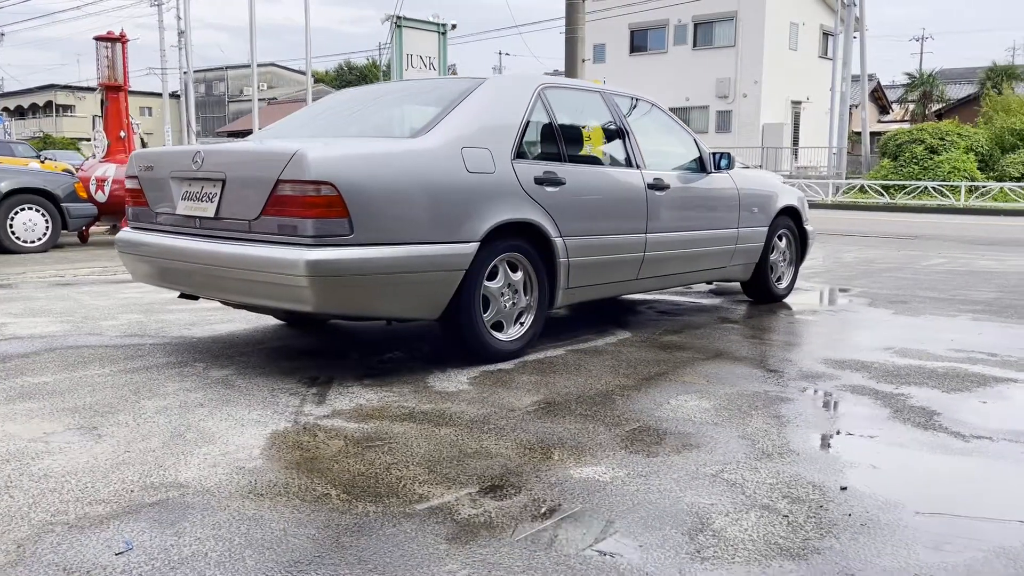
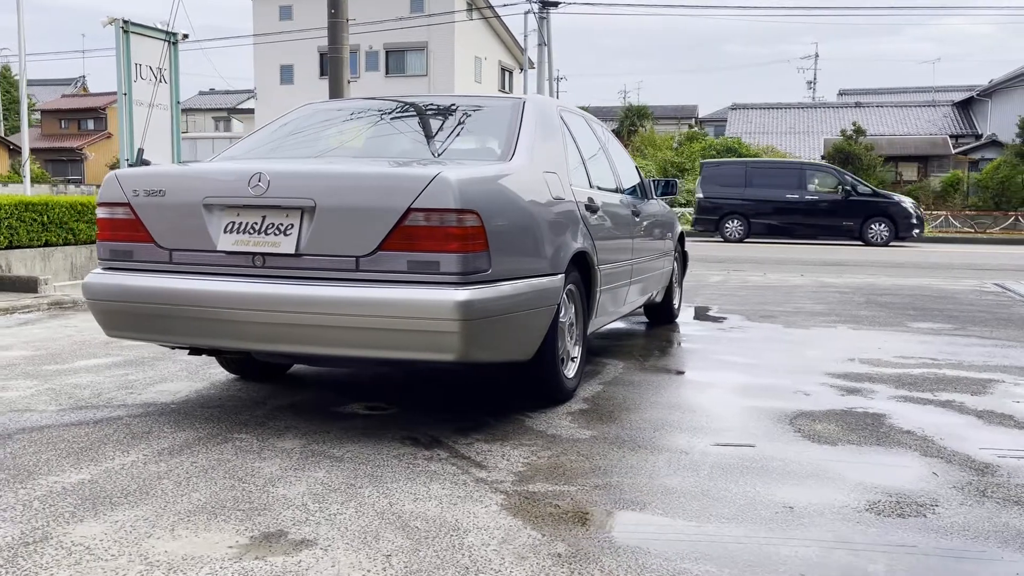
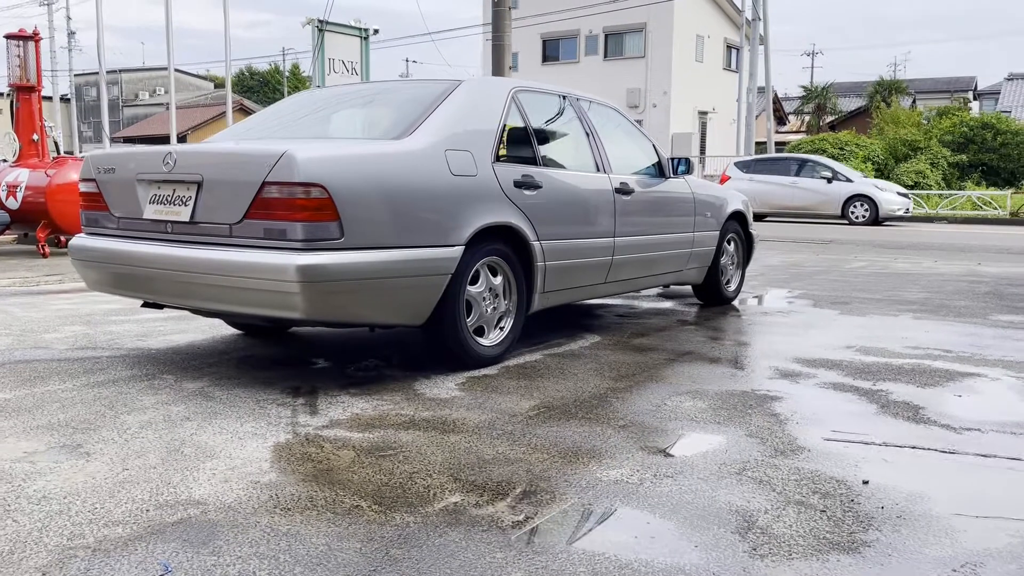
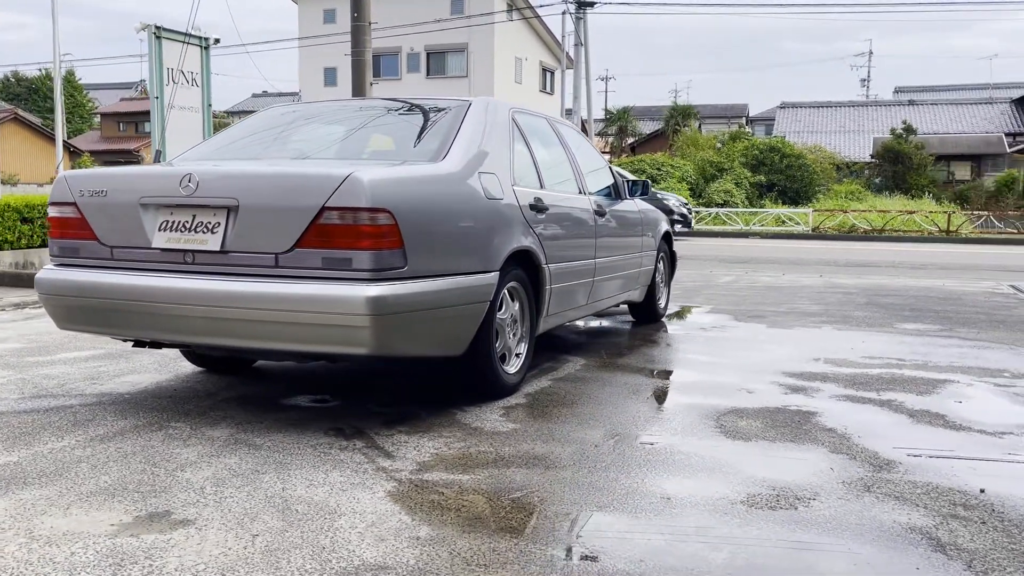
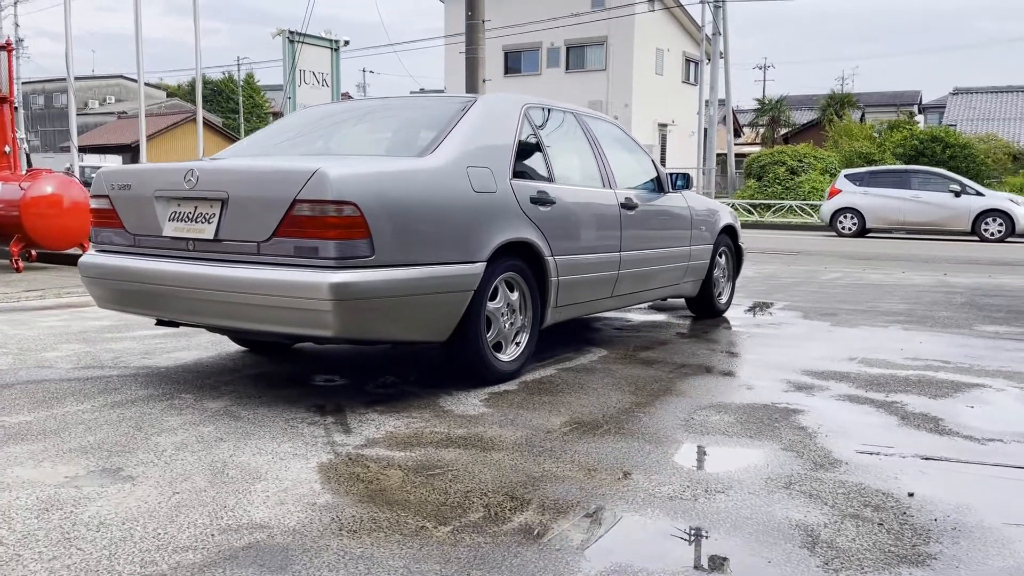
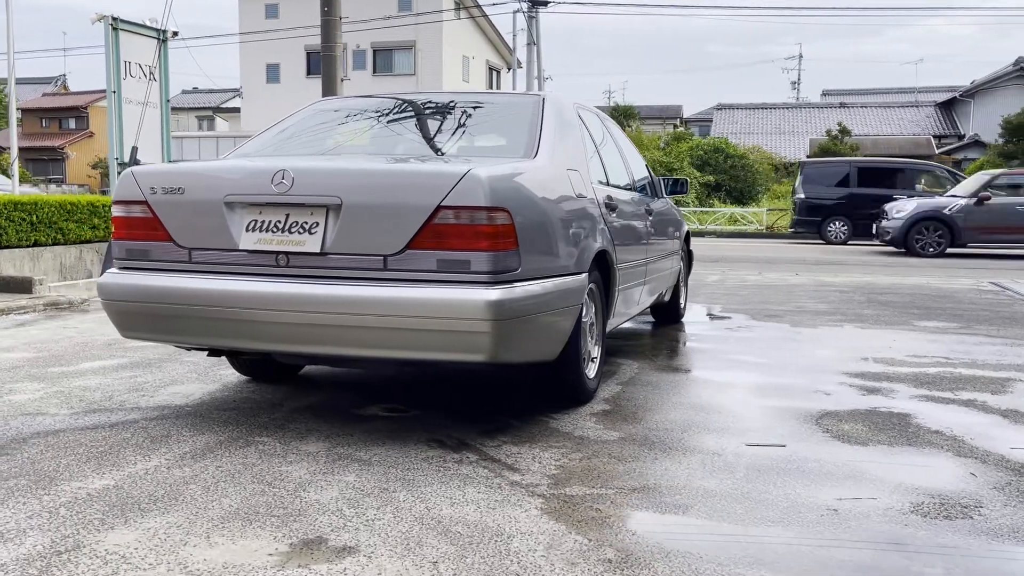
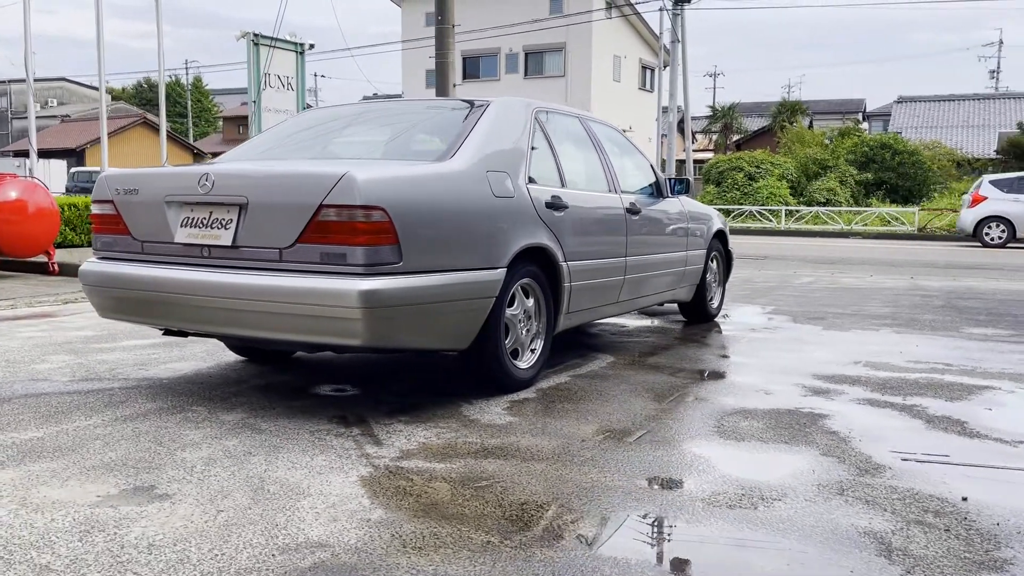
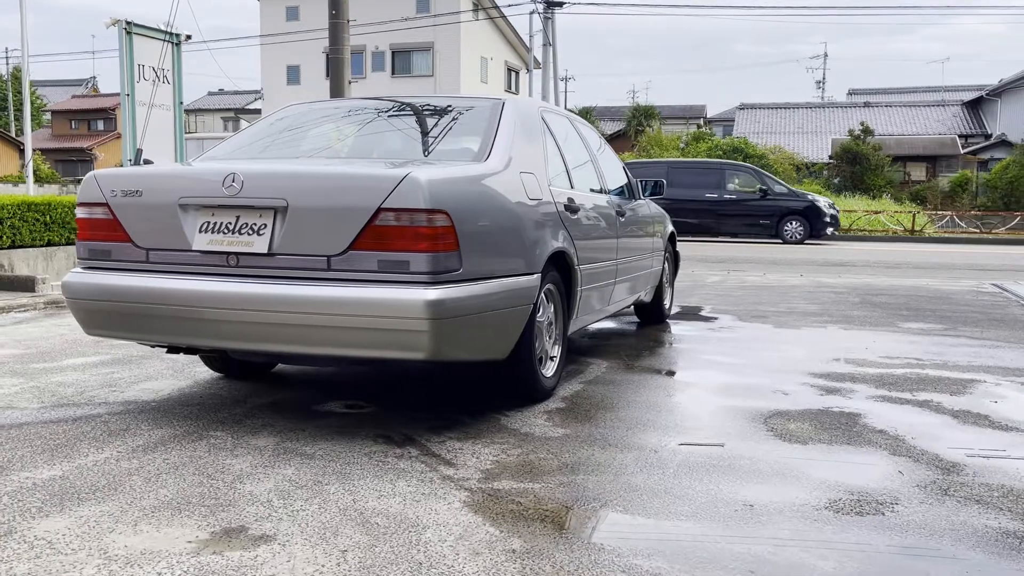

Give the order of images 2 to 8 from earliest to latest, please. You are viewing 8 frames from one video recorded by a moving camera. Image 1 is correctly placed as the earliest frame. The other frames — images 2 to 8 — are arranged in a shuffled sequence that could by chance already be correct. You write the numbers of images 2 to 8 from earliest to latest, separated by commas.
3, 5, 7, 4, 8, 2, 6
